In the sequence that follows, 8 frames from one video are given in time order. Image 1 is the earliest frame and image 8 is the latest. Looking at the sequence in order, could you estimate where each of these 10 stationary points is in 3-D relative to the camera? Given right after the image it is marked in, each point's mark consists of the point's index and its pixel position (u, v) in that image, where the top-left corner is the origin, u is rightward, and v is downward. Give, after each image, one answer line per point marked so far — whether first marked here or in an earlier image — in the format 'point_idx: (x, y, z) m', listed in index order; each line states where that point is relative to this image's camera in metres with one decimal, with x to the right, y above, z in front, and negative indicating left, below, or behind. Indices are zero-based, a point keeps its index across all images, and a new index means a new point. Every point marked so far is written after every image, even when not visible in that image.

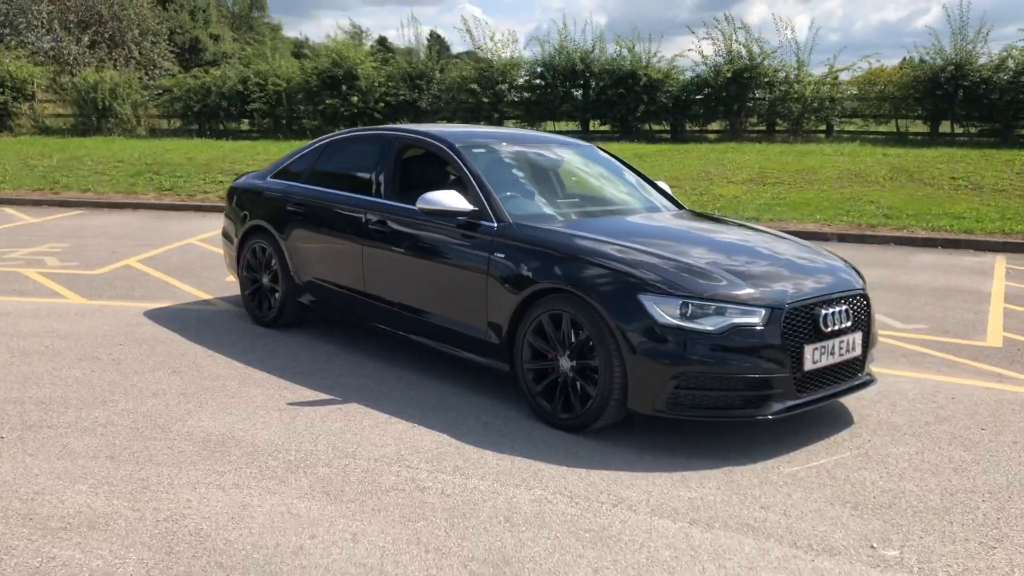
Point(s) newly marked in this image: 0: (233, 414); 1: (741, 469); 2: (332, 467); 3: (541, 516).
0: (-1.4, -0.6, +4.6) m
1: (+1.0, -0.8, +4.1) m
2: (-0.7, -0.7, +3.9) m
3: (+0.1, -0.8, +3.5) m
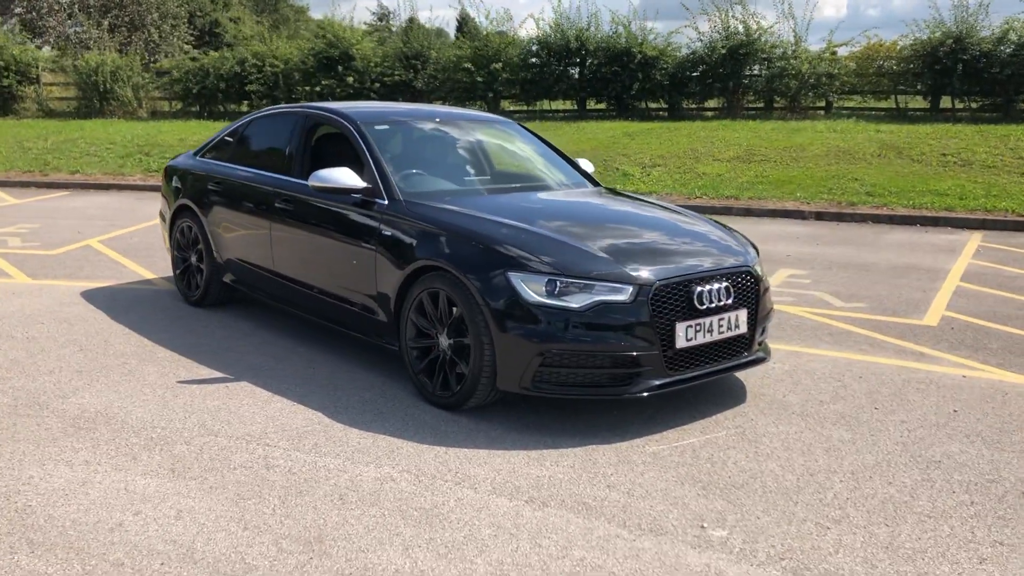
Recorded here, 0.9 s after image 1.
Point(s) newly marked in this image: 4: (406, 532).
0: (-1.9, -0.5, +4.6) m
1: (+0.4, -0.7, +4.0) m
2: (-1.3, -0.7, +3.9) m
3: (-0.5, -0.8, +3.5) m
4: (-0.4, -0.8, +3.2) m
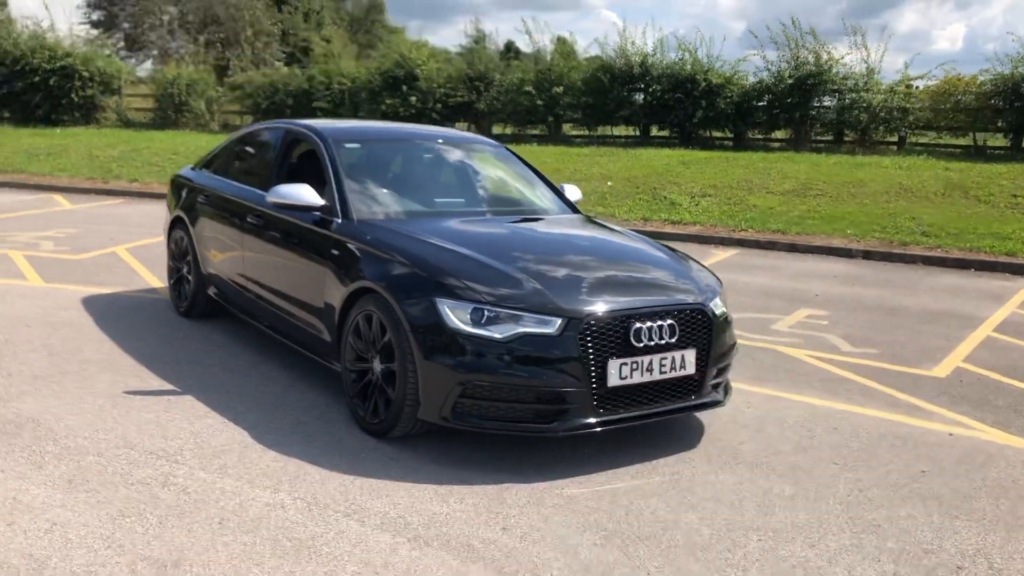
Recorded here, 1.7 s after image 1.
0: (-2.2, -0.5, +4.6) m
1: (0.0, -0.8, +3.8) m
2: (-1.7, -0.7, +3.9) m
3: (-0.9, -0.8, +3.4) m
4: (-0.8, -0.9, +3.1) m
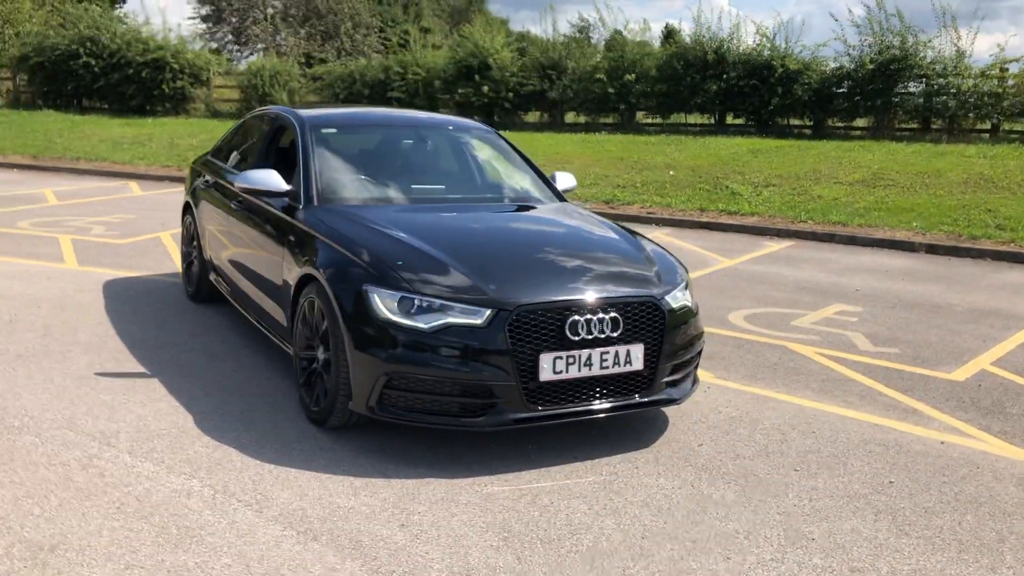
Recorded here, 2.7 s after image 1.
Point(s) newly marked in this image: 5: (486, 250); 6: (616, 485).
0: (-2.4, -0.5, +4.8) m
1: (-0.3, -0.8, +3.7) m
2: (-2.0, -0.6, +4.0) m
3: (-1.3, -0.8, +3.4) m
4: (-1.2, -0.8, +3.1) m
5: (-0.1, +0.2, +4.2) m
6: (+0.4, -0.8, +3.8) m
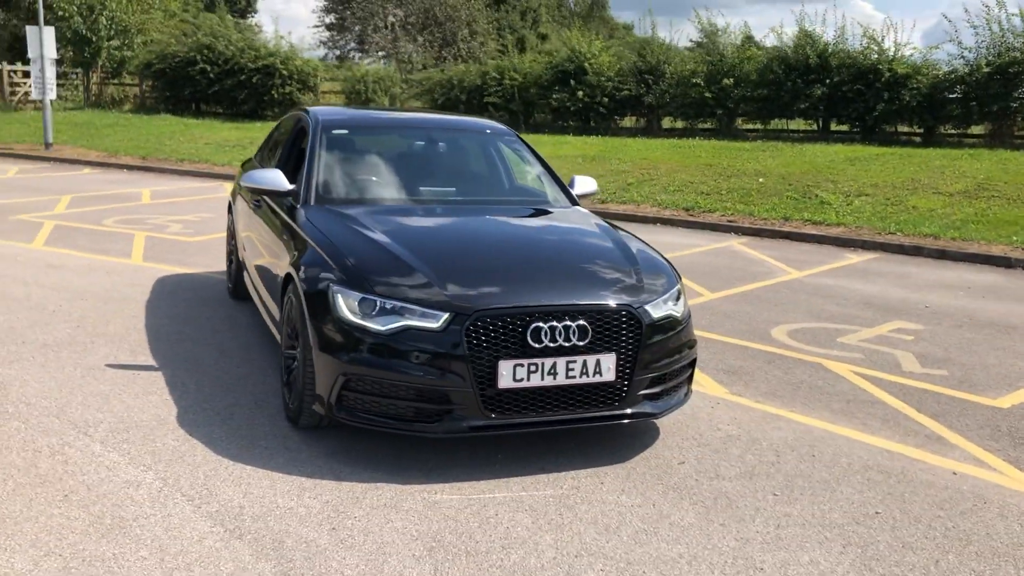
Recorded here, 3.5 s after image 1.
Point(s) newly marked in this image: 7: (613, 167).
0: (-2.4, -0.4, +5.0) m
1: (-0.5, -0.8, +3.6) m
2: (-2.1, -0.6, +4.1) m
3: (-1.5, -0.8, +3.4) m
4: (-1.5, -0.8, +3.1) m
5: (-0.2, +0.1, +4.1) m
6: (+0.2, -0.8, +3.6) m
7: (+1.6, +1.9, +15.2) m
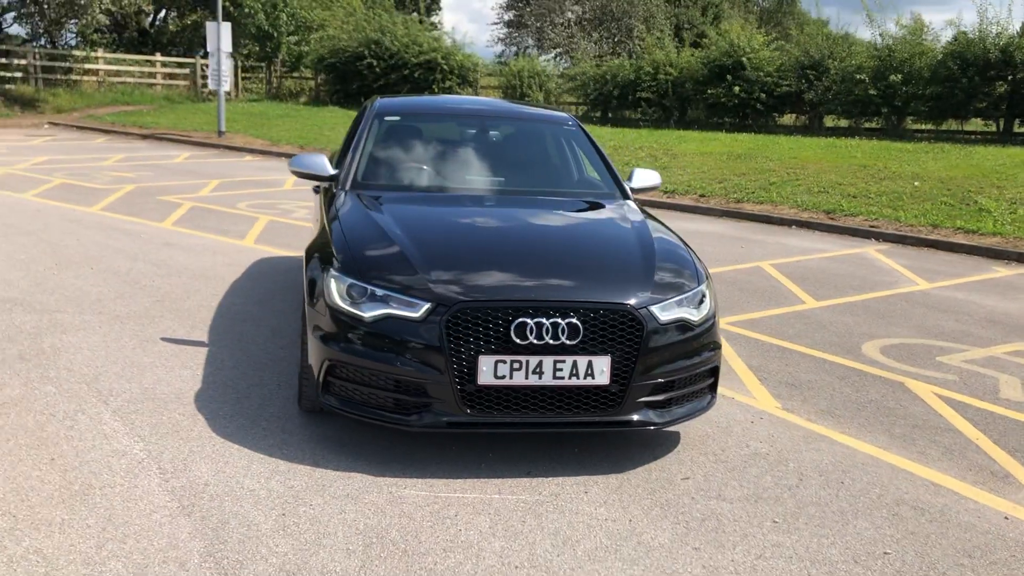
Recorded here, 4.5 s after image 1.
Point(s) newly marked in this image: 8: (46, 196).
0: (-2.2, -0.3, +5.2) m
1: (-0.6, -0.7, +3.6) m
2: (-2.1, -0.5, +4.3) m
3: (-1.6, -0.7, +3.6) m
4: (-1.6, -0.7, +3.2) m
5: (-0.2, +0.2, +4.0) m
6: (+0.1, -0.8, +3.4) m
7: (+3.8, +1.9, +14.6) m
8: (-5.4, +1.1, +11.1) m
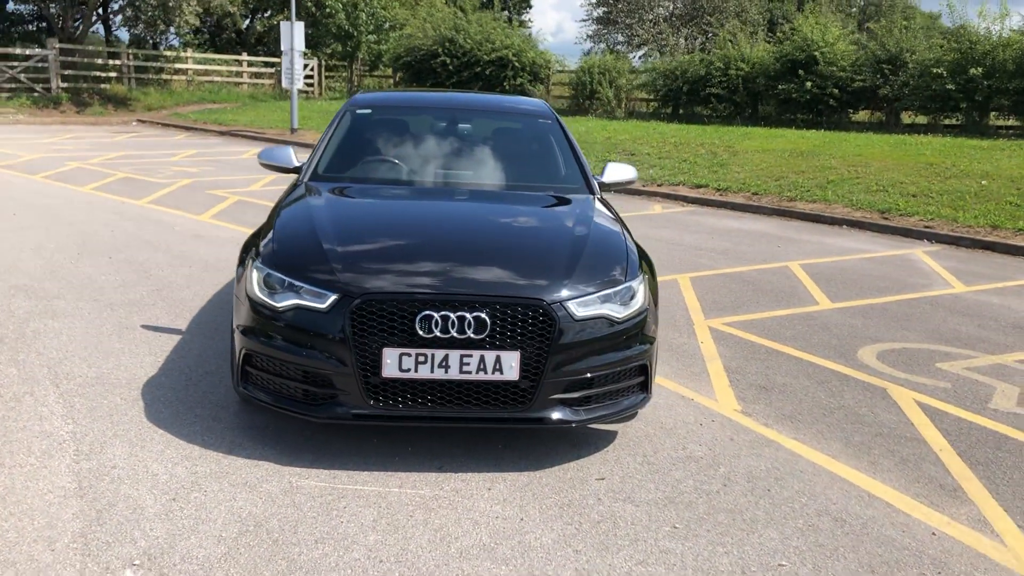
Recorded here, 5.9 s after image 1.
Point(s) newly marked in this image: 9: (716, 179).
0: (-2.4, -0.2, +5.4) m
1: (-0.9, -0.7, +3.6) m
2: (-2.4, -0.4, +4.5) m
3: (-2.0, -0.6, +3.7) m
4: (-2.0, -0.7, +3.4) m
5: (-0.5, +0.2, +3.9) m
6: (-0.3, -0.8, +3.4) m
7: (+4.6, +1.8, +14.1) m
8: (-5.0, +1.2, +11.5) m
9: (+3.0, +1.6, +13.7) m
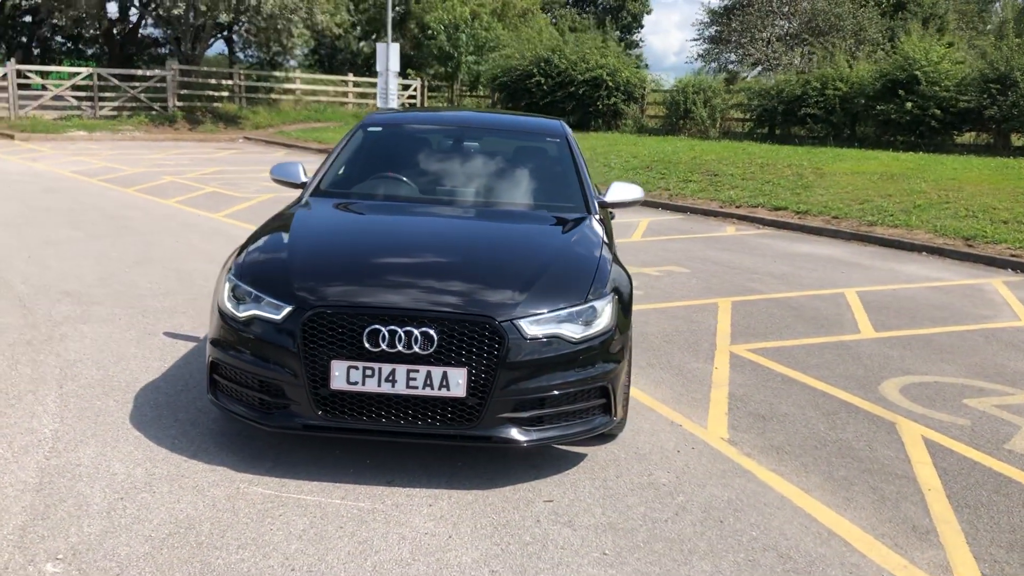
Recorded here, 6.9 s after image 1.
0: (-2.4, -0.2, +5.7) m
1: (-1.1, -0.7, +3.7) m
2: (-2.4, -0.4, +4.8) m
3: (-2.1, -0.6, +3.9) m
4: (-2.2, -0.7, +3.6) m
5: (-0.6, +0.2, +4.0) m
6: (-0.5, -0.8, +3.4) m
7: (+5.7, +1.4, +13.5) m
8: (-4.1, +1.1, +12.1) m
9: (+4.0, +1.2, +13.3) m
